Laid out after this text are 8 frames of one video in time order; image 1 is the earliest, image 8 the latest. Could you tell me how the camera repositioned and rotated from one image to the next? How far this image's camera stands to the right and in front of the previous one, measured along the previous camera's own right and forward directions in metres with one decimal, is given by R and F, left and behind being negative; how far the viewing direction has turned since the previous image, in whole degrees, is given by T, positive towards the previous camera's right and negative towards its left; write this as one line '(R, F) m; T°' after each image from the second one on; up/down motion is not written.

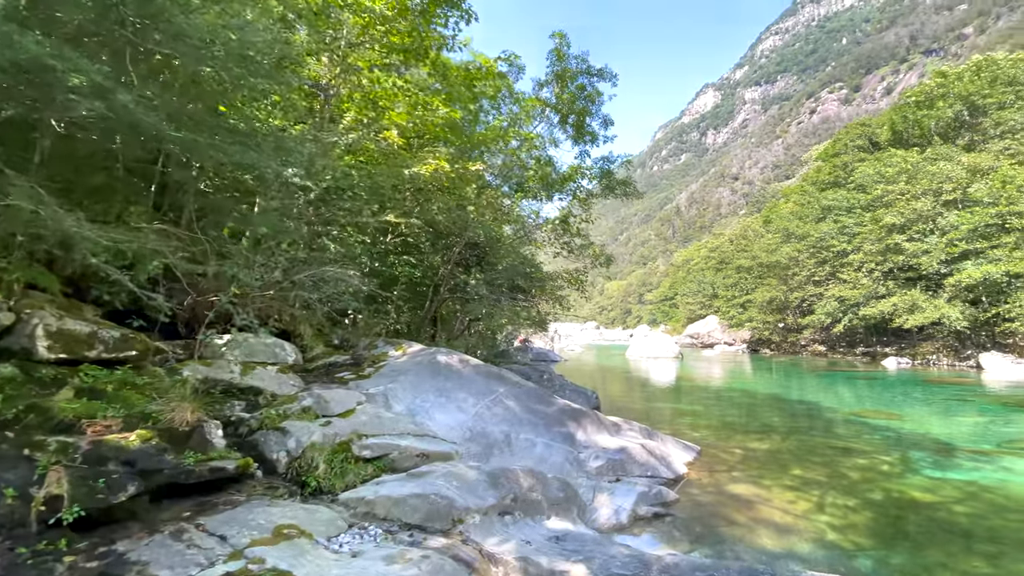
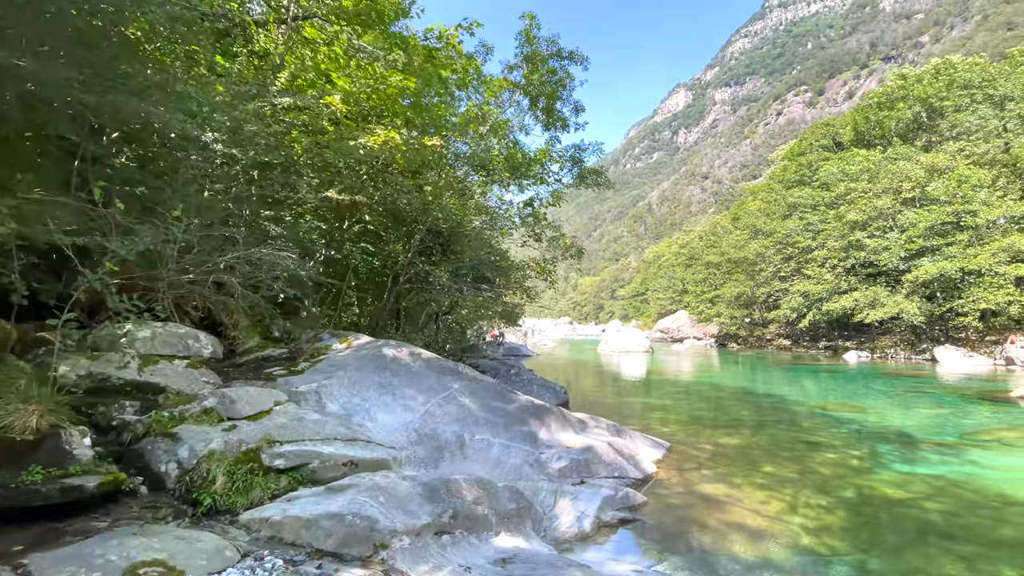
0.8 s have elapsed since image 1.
(+0.2, +0.5) m; +3°
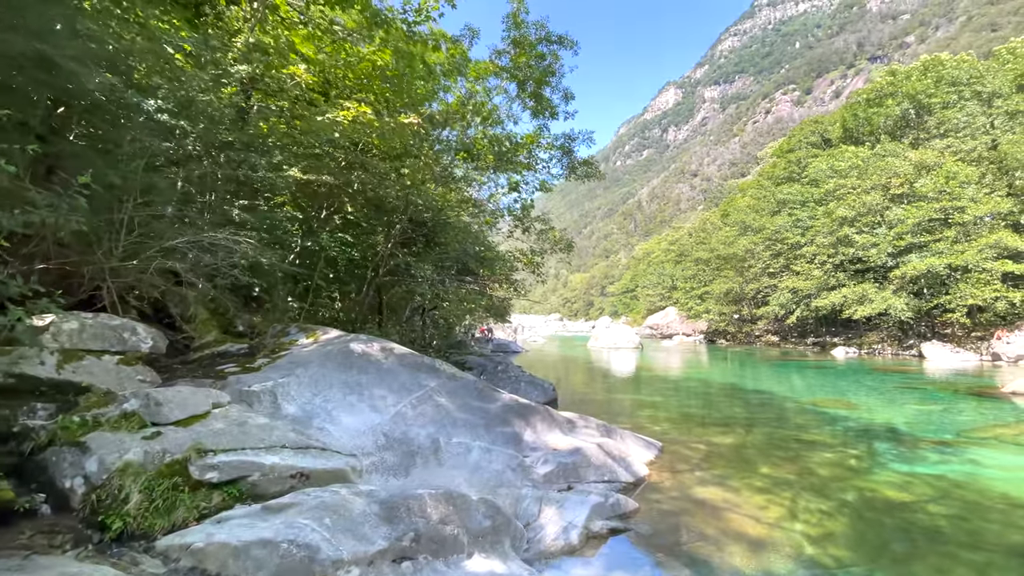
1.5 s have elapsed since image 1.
(+0.1, +0.5) m; +1°
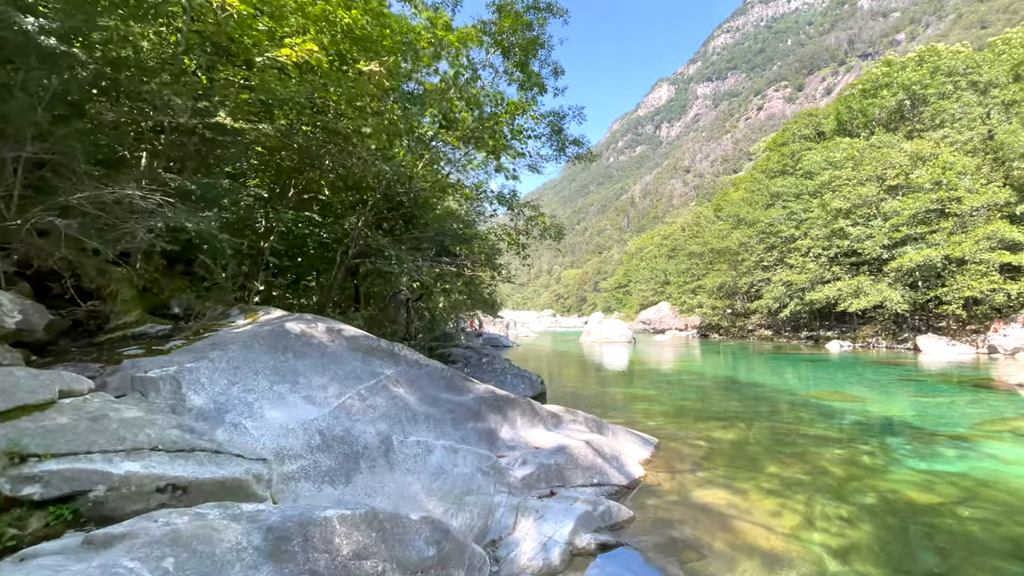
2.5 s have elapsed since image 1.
(+0.2, +0.8) m; +1°
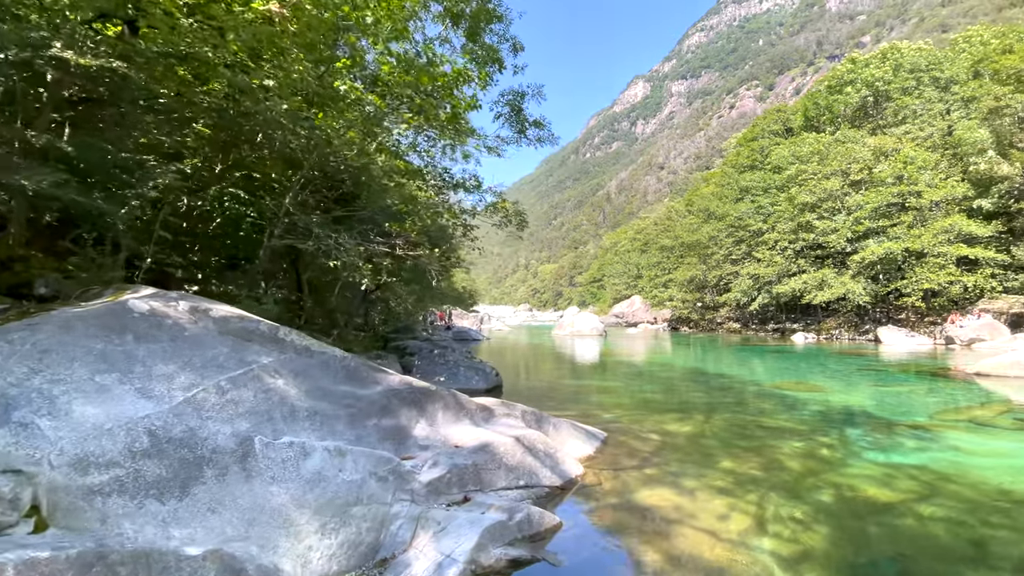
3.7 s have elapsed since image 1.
(+0.5, +0.6) m; +3°
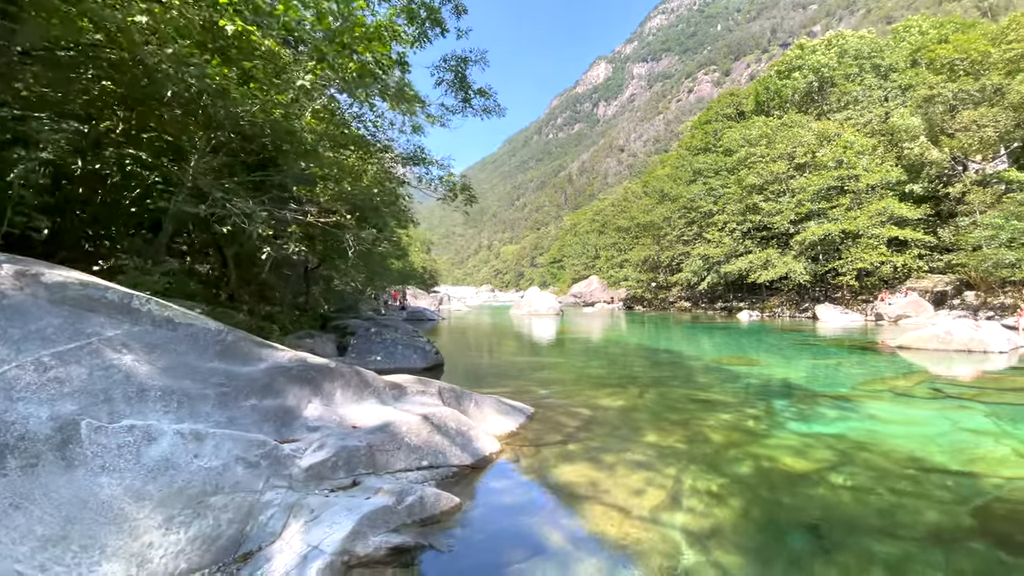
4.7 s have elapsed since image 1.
(+0.5, +0.3) m; +5°
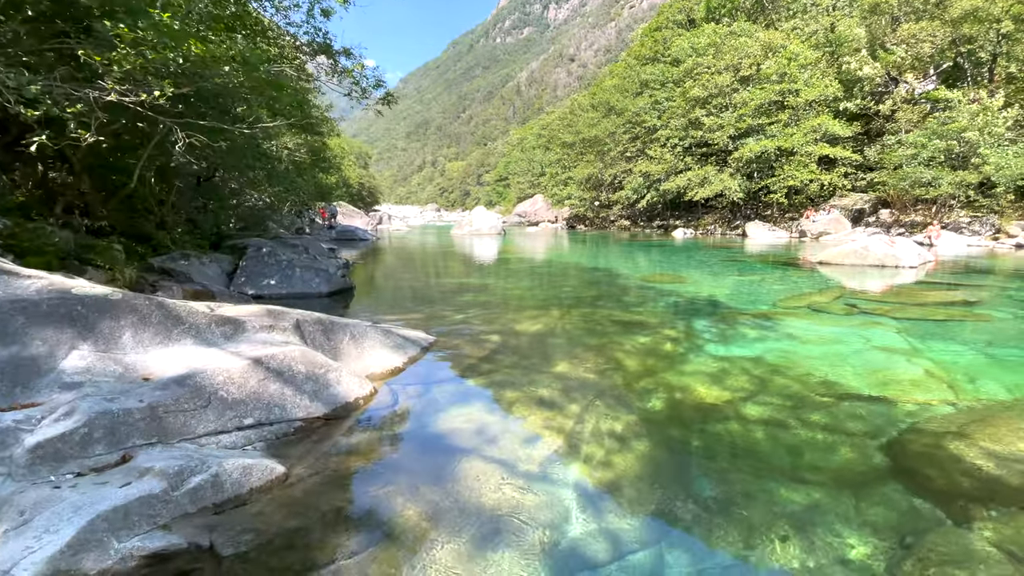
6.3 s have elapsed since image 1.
(+0.6, +0.9) m; +6°
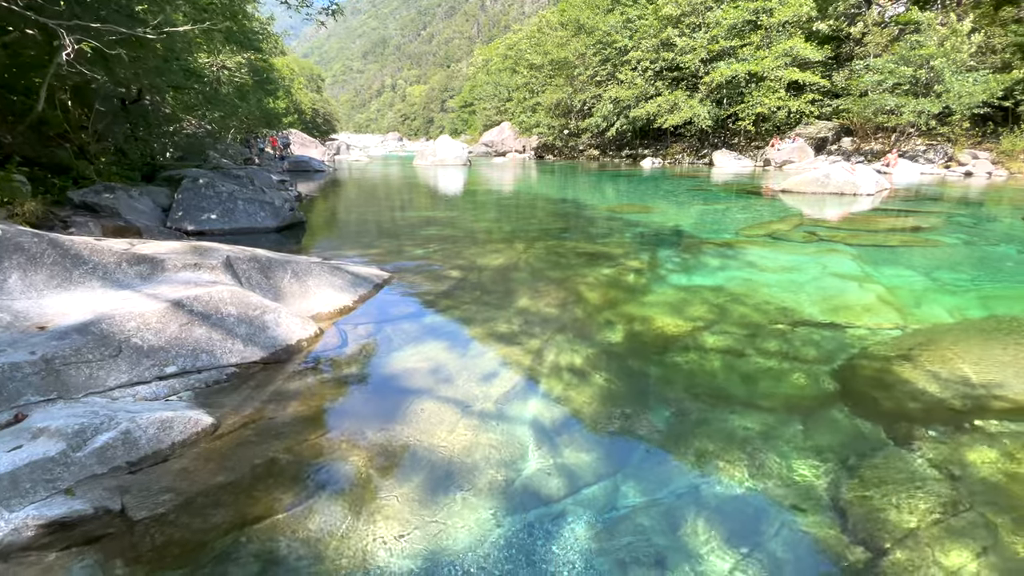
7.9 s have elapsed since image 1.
(+0.1, +0.2) m; +4°
